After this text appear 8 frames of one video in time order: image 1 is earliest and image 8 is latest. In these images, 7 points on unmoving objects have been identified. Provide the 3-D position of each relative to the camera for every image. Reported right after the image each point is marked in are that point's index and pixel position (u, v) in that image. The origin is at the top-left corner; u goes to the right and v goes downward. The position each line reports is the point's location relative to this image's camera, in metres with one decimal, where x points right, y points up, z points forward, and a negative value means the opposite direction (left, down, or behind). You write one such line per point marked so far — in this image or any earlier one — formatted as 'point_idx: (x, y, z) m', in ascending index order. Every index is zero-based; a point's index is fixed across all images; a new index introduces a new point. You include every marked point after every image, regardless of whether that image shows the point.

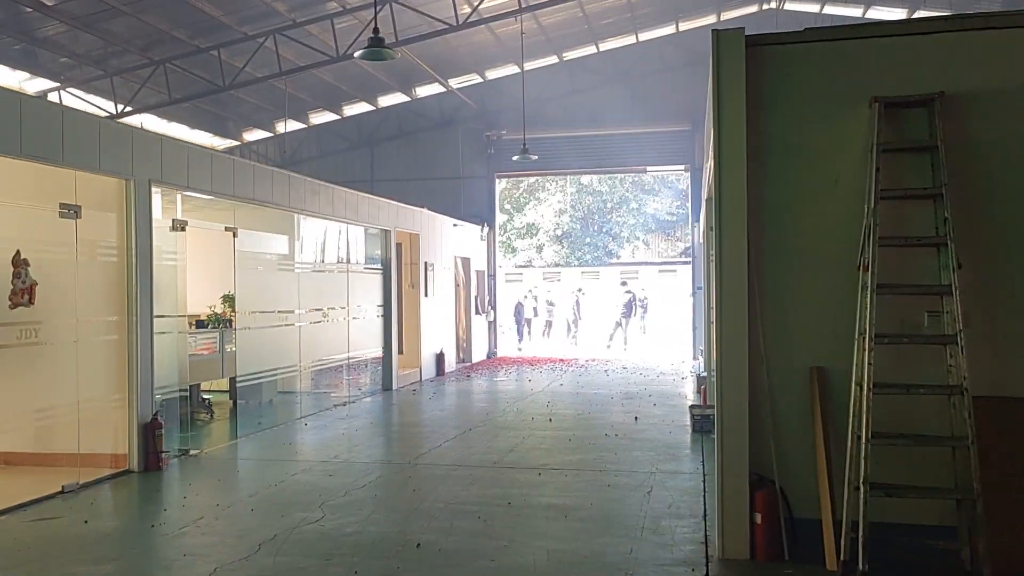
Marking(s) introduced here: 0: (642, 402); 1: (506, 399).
0: (+1.5, -1.3, +9.3) m
1: (-0.1, -1.3, +9.7) m
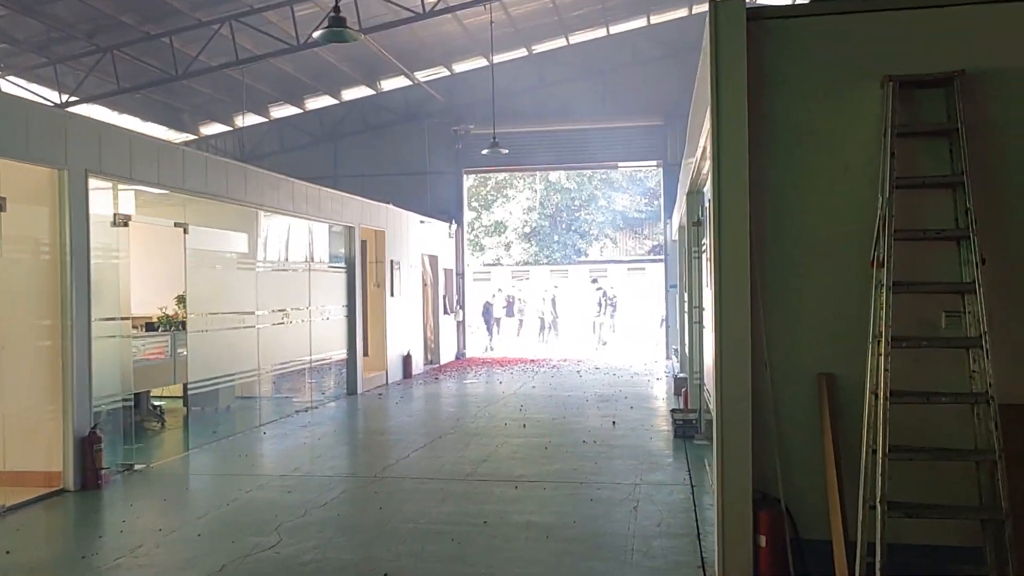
0: (+1.2, -1.3, +9.0) m
1: (-0.4, -1.3, +9.3) m
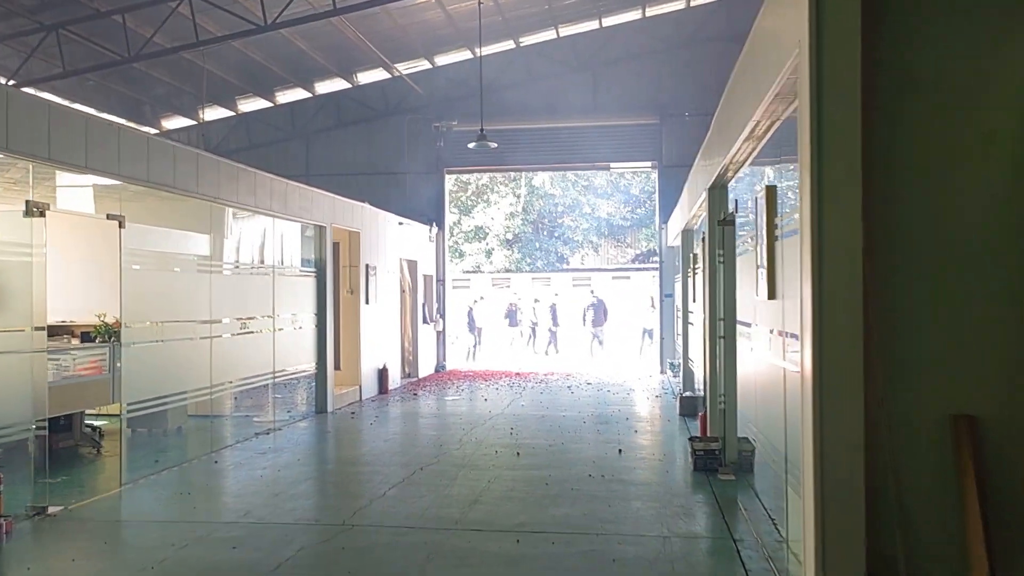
0: (+1.0, -1.4, +8.1) m
1: (-0.5, -1.4, +8.3) m
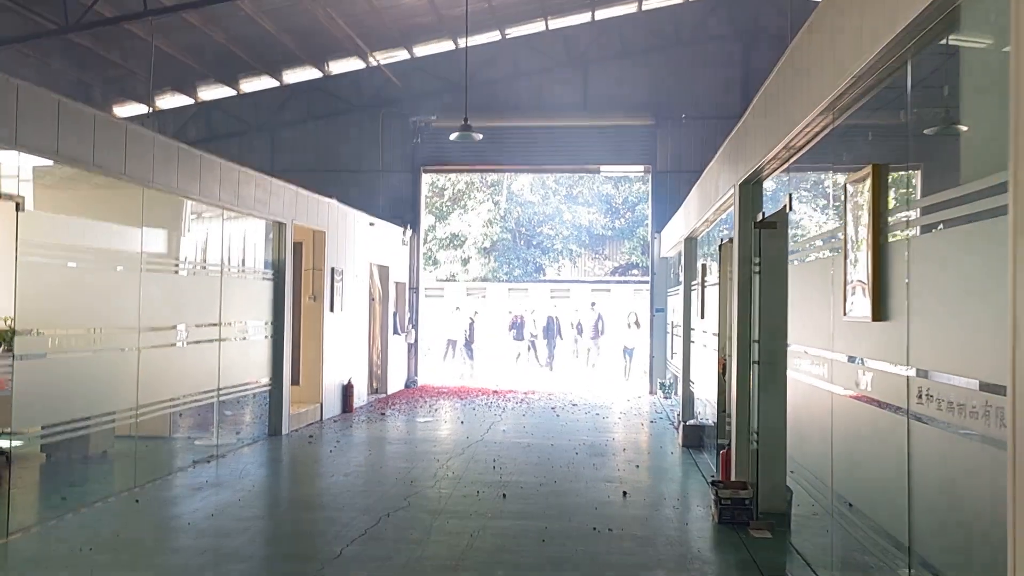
0: (+0.9, -1.5, +7.1) m
1: (-0.7, -1.4, +7.2) m
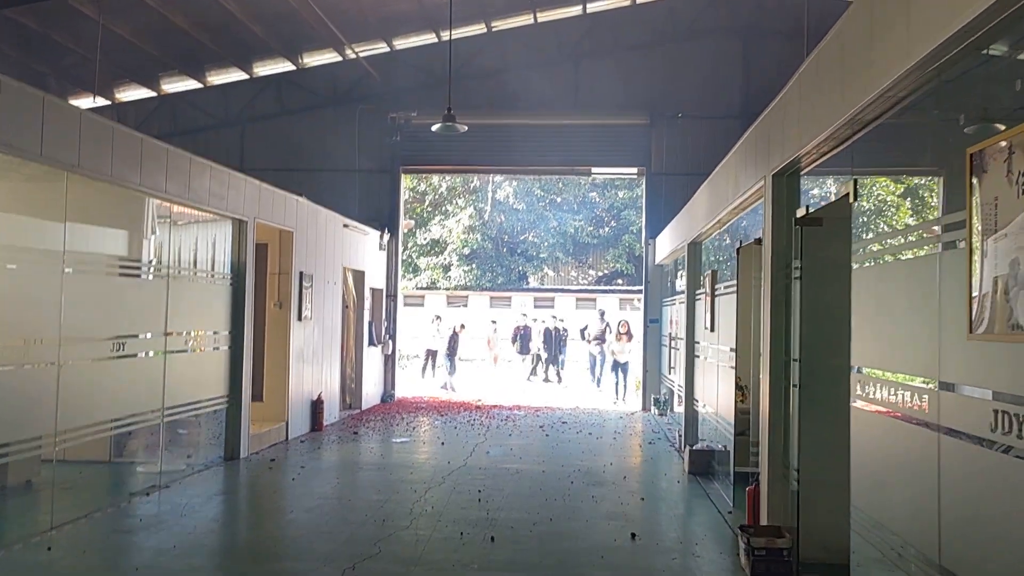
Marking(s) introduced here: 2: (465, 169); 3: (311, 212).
0: (+0.8, -1.5, +6.2) m
1: (-0.8, -1.5, +6.4) m
2: (-0.7, +1.8, +12.6) m
3: (-2.2, +0.8, +9.0) m
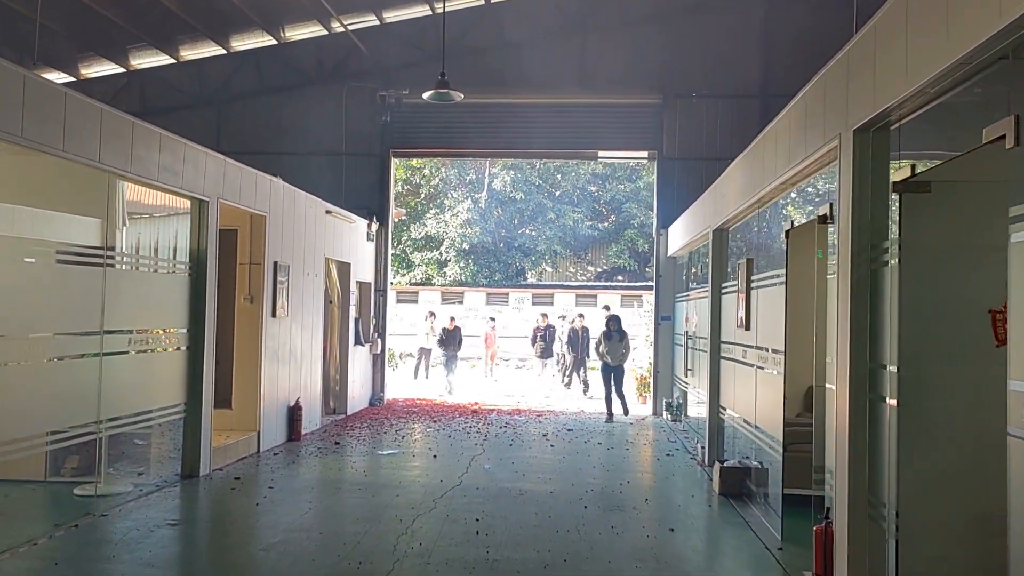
0: (+0.8, -1.5, +5.3) m
1: (-0.7, -1.4, +5.4) m
2: (-0.7, +1.9, +11.7) m
3: (-2.2, +0.9, +8.0) m
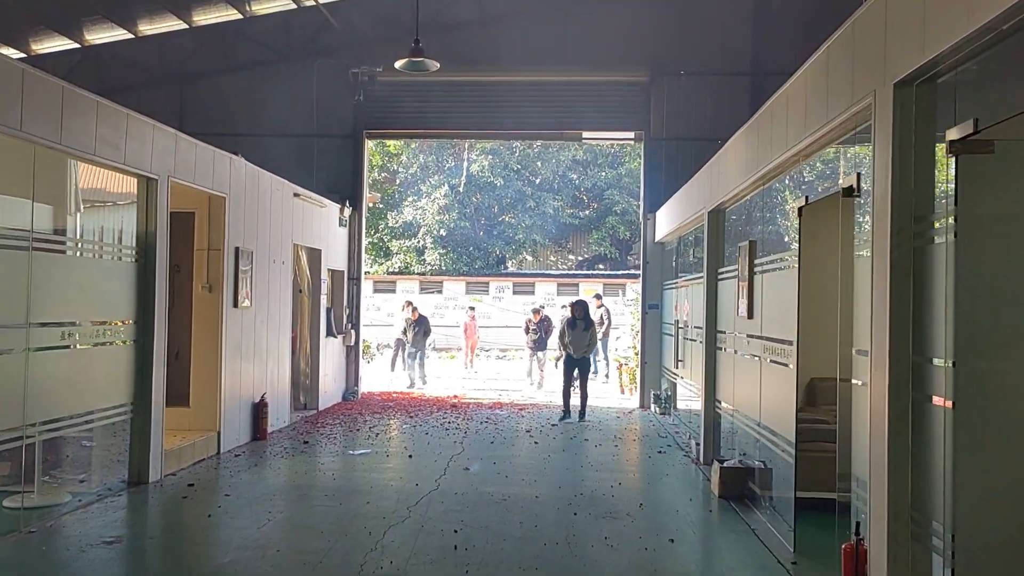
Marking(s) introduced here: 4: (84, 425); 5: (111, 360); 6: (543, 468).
0: (+0.7, -1.4, +4.8) m
1: (-0.8, -1.3, +4.9) m
2: (-1.0, +2.1, +11.1) m
3: (-2.3, +1.0, +7.4) m
4: (-2.7, -0.9, +5.3) m
5: (-2.7, -0.5, +5.5) m
6: (+0.2, -1.4, +6.4) m
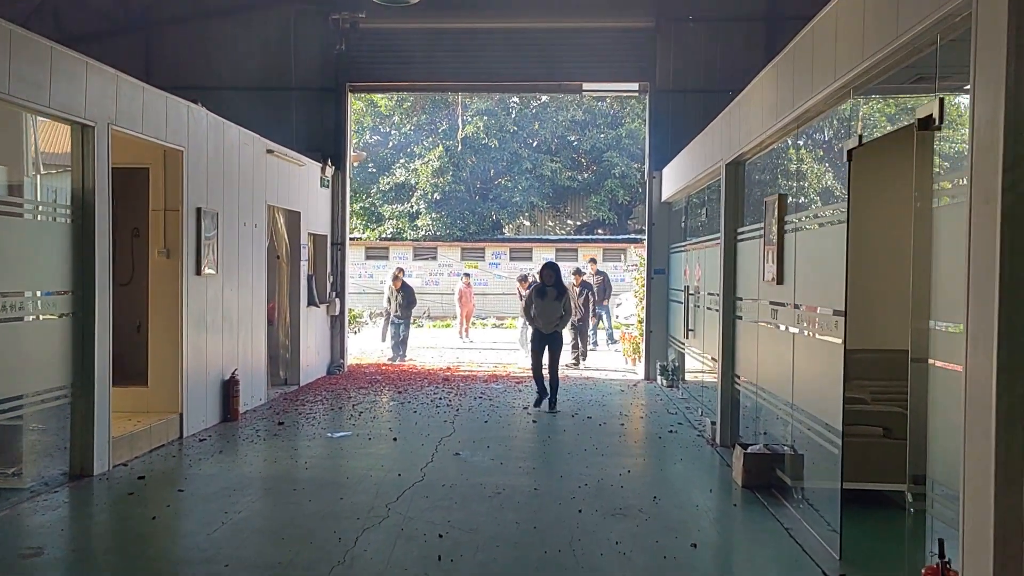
0: (+0.7, -1.2, +4.2) m
1: (-0.9, -1.2, +4.2) m
2: (-1.1, +2.5, +10.3) m
3: (-2.4, +1.3, +6.7) m
4: (-2.7, -0.7, +4.6) m
5: (-2.7, -0.3, +4.8) m
6: (+0.2, -1.1, +5.7) m
